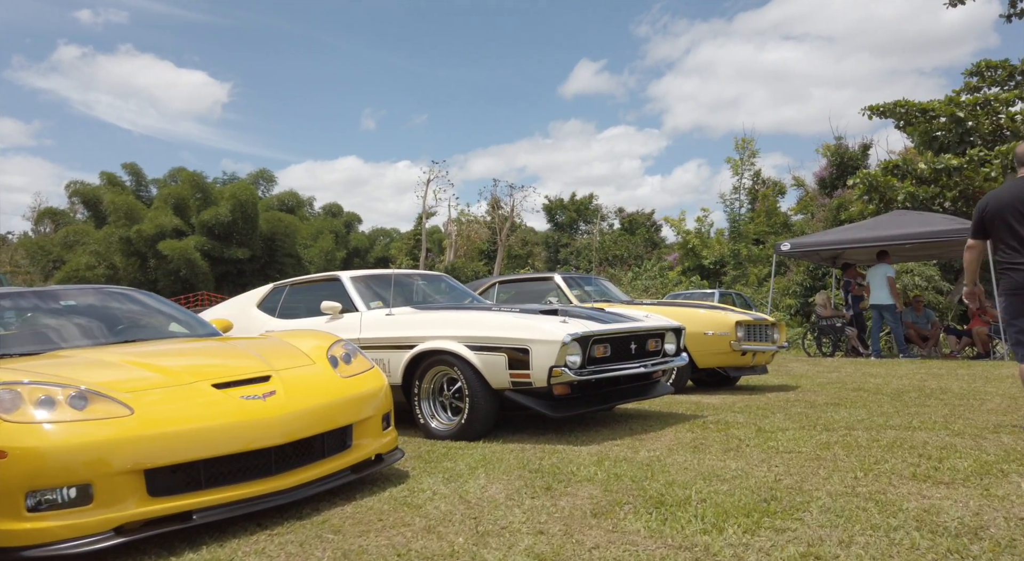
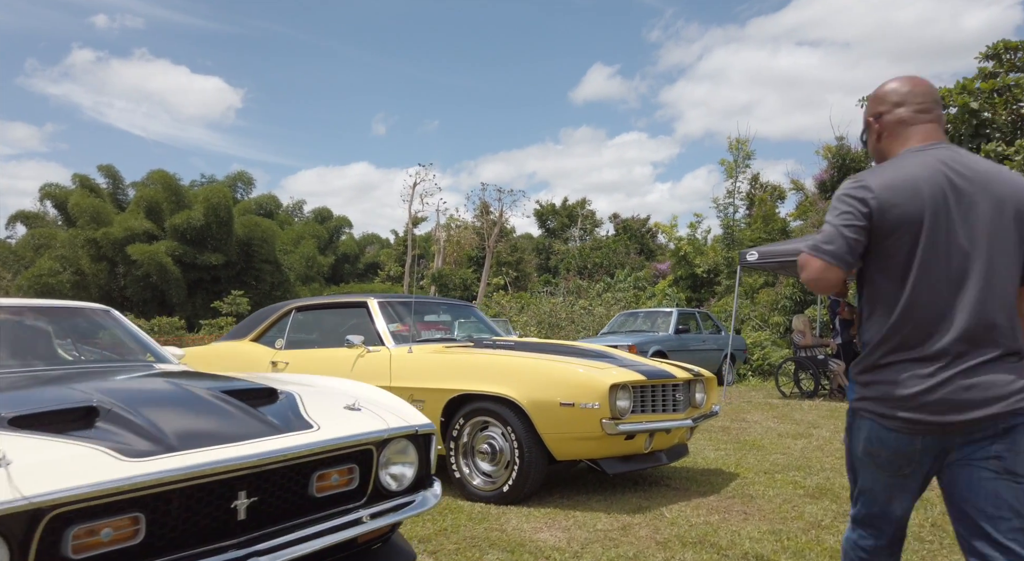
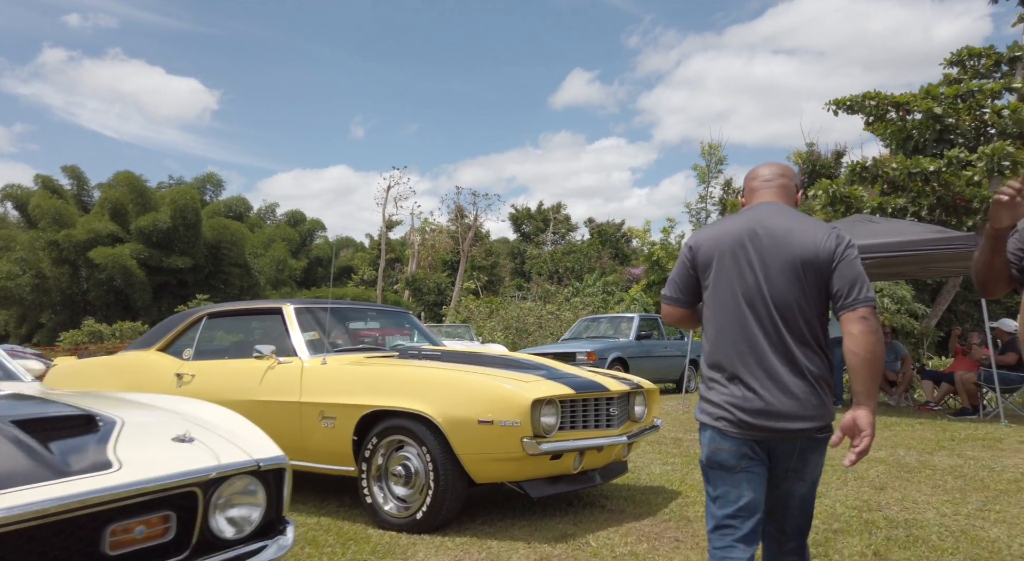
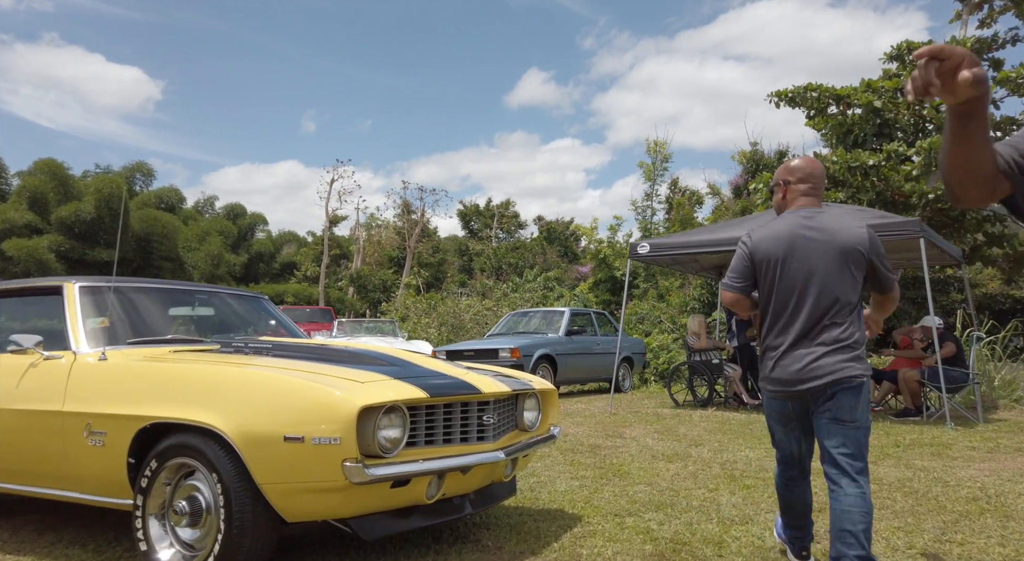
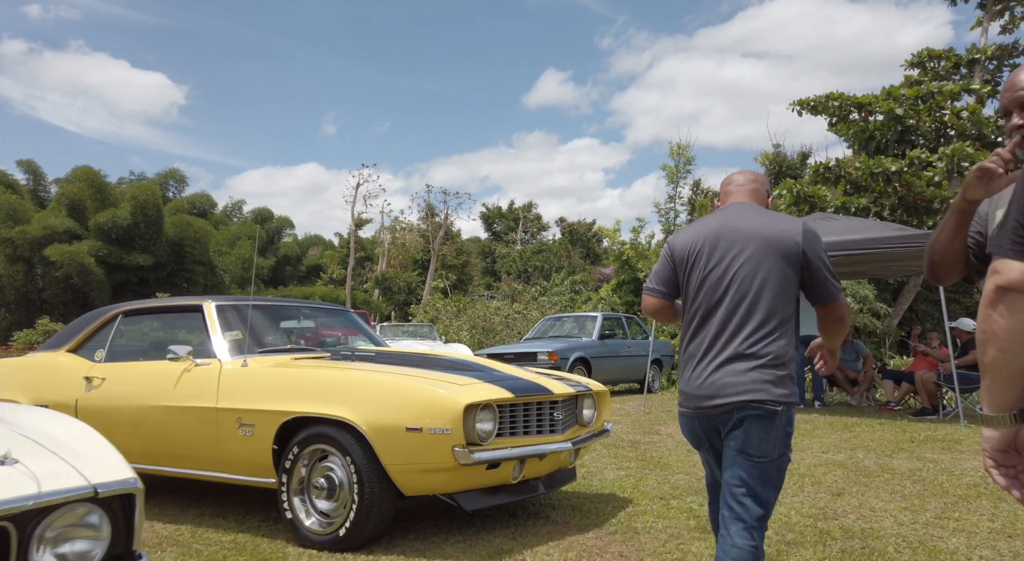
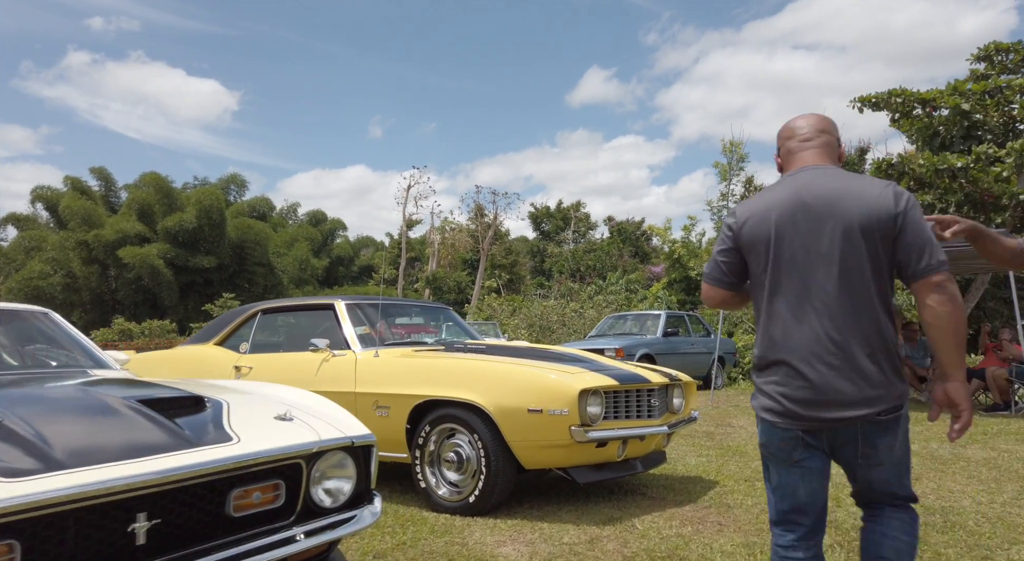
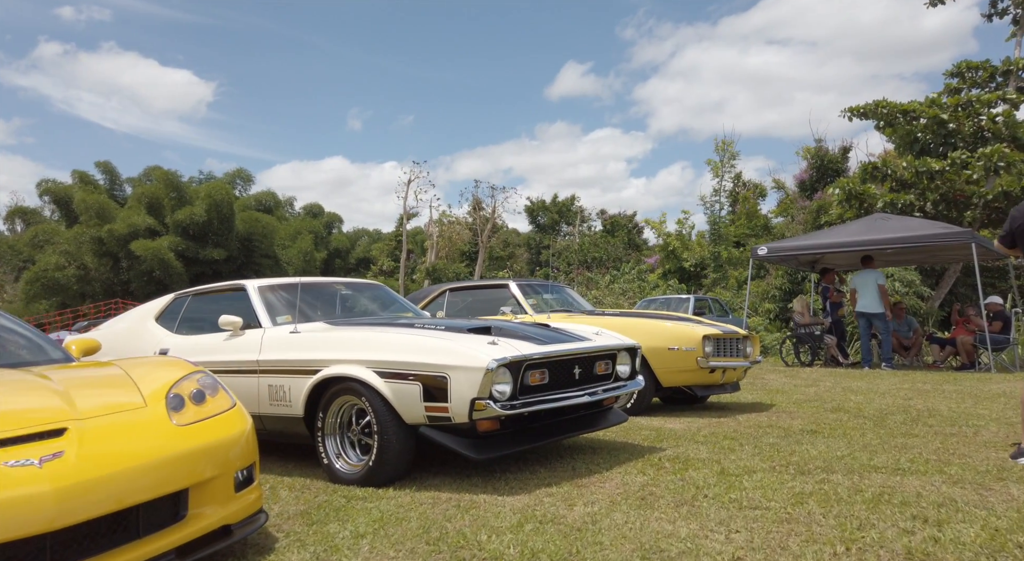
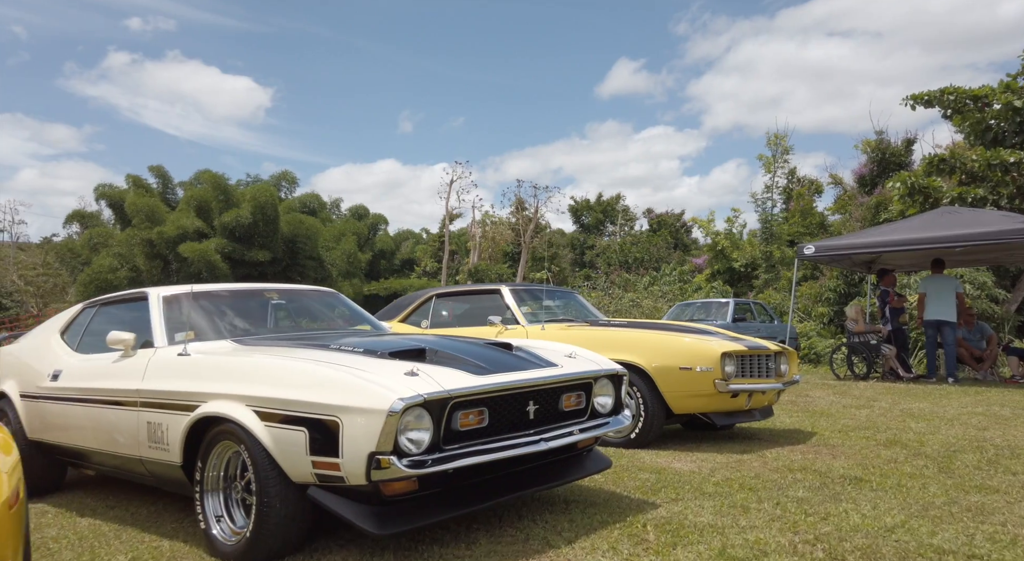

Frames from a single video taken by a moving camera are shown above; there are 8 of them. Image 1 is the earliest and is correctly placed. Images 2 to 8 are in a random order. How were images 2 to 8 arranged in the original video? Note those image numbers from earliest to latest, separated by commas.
7, 8, 2, 6, 3, 5, 4
